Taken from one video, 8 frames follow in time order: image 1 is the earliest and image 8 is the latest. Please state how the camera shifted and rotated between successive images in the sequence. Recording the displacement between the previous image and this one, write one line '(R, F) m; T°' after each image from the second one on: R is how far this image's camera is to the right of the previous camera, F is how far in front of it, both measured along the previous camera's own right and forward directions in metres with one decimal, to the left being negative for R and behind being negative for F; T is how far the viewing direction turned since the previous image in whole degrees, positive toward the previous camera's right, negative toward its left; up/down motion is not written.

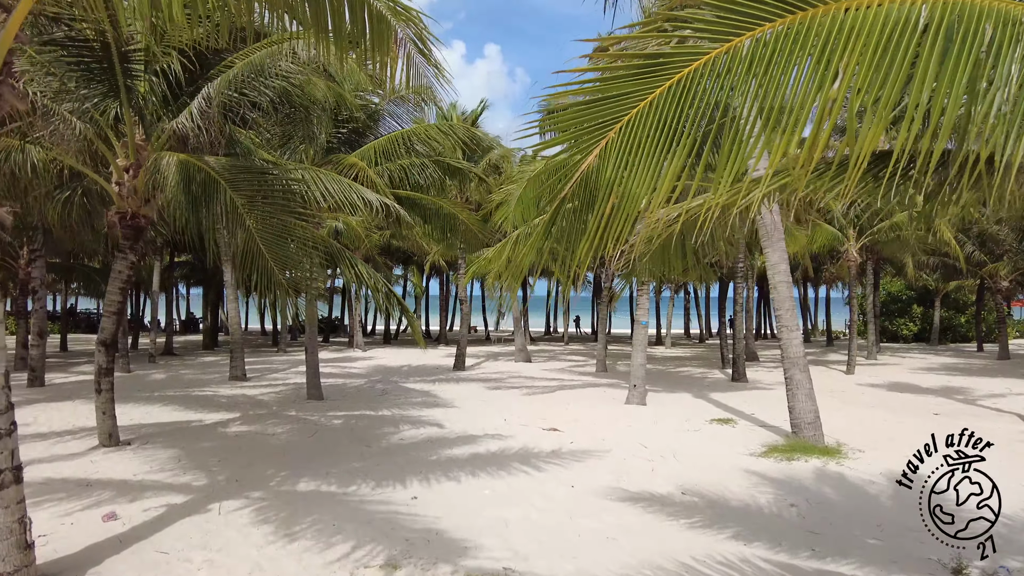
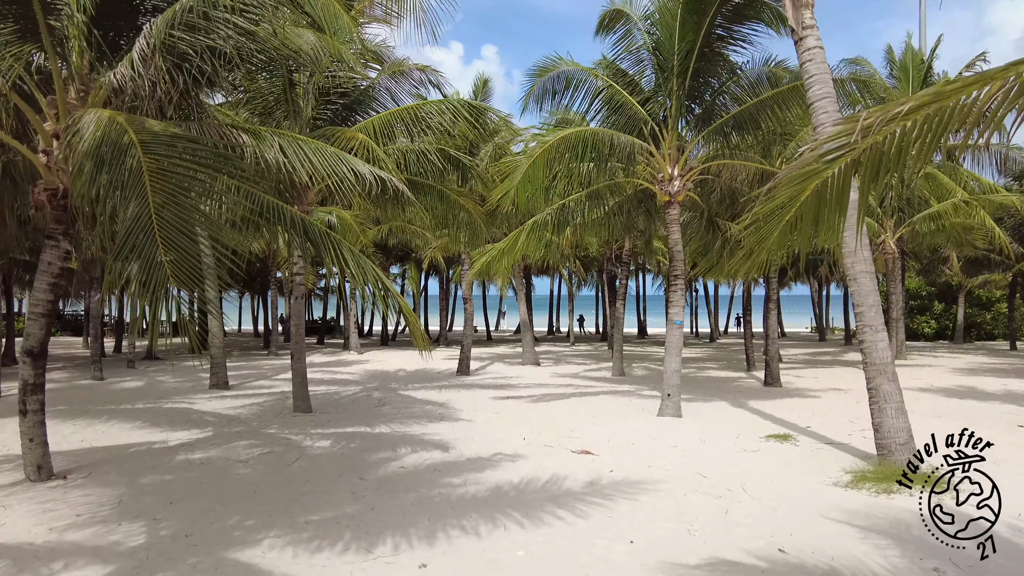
(-0.2, +1.3) m; 0°
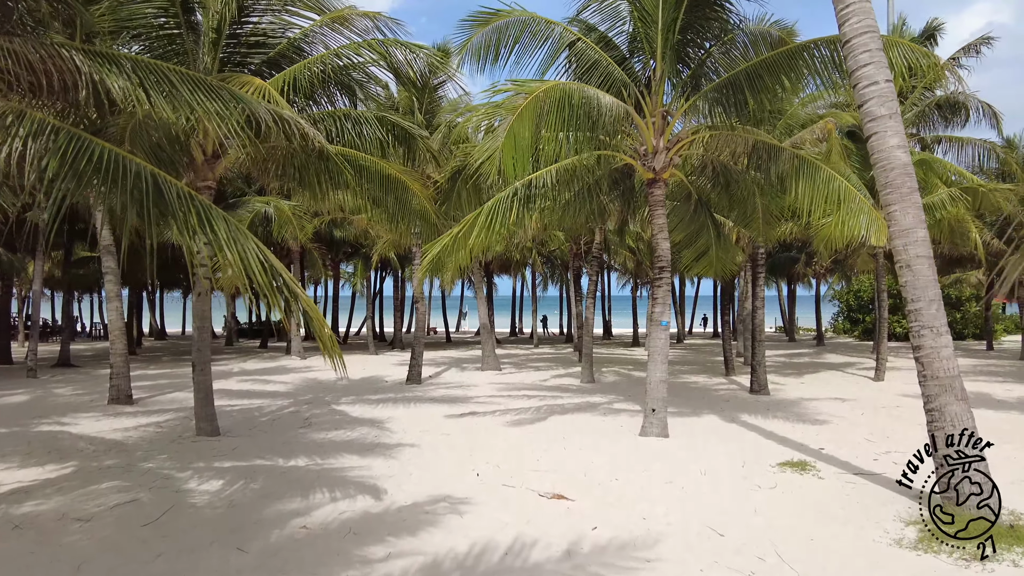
(+0.1, +1.5) m; +3°
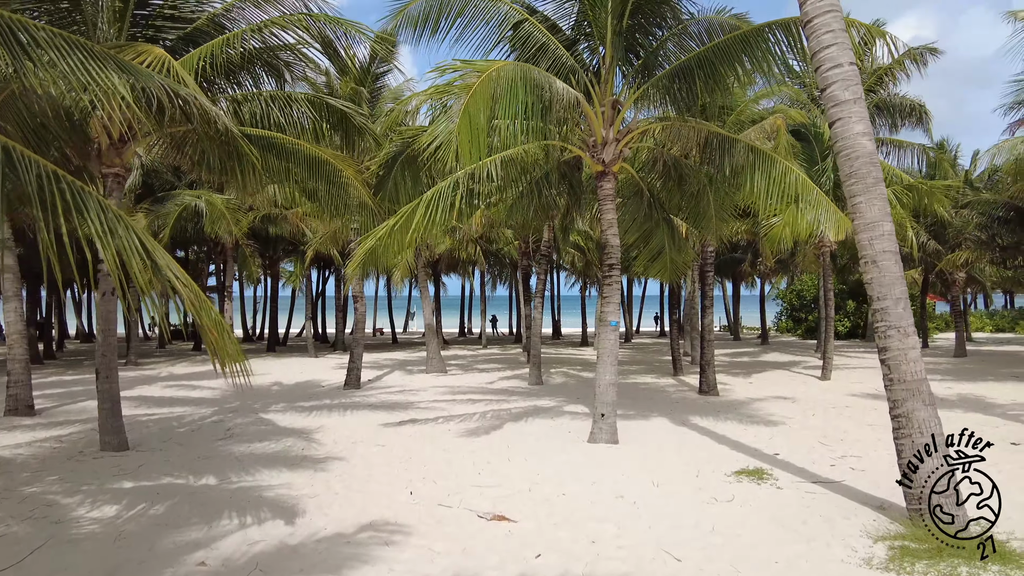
(+0.1, +0.5) m; +4°
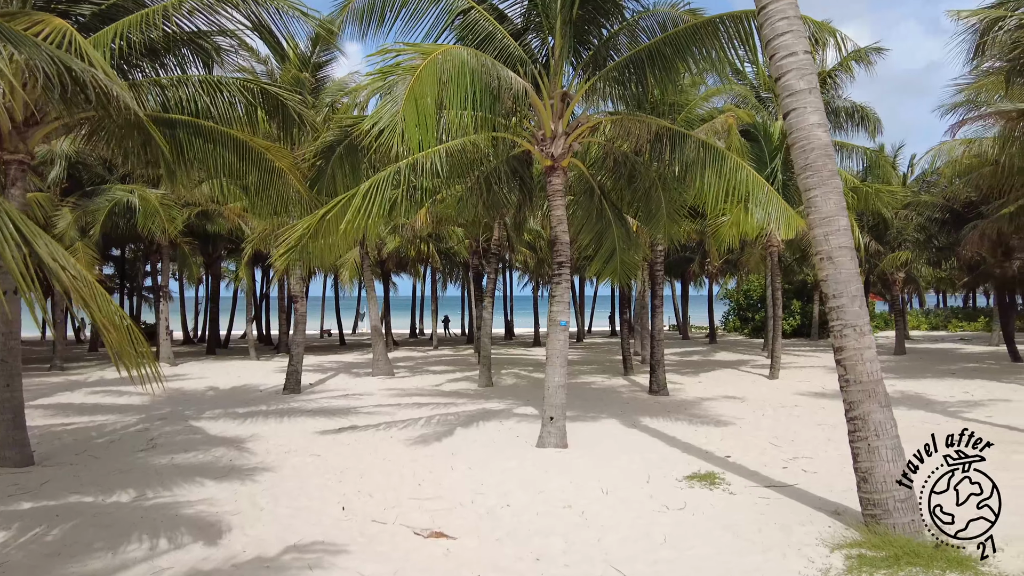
(+0.1, +0.3) m; +4°
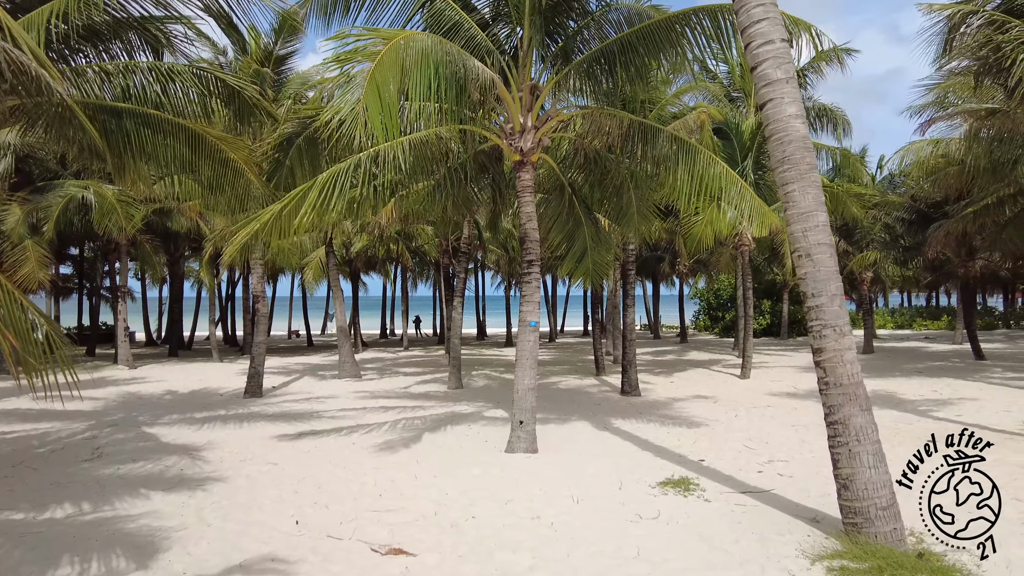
(0.0, +0.2) m; +2°
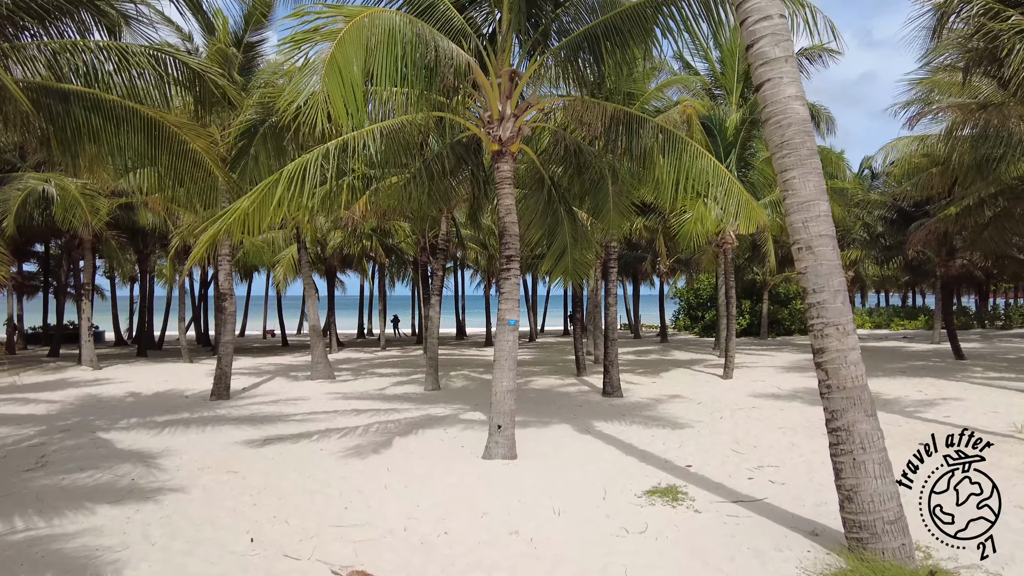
(0.0, +0.3) m; +2°
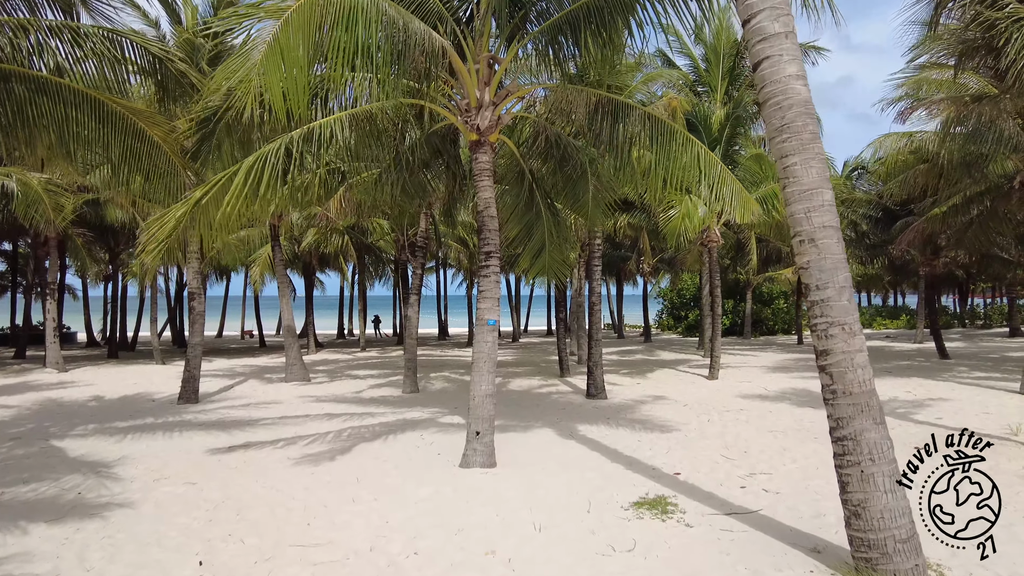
(0.0, +0.3) m; +1°
